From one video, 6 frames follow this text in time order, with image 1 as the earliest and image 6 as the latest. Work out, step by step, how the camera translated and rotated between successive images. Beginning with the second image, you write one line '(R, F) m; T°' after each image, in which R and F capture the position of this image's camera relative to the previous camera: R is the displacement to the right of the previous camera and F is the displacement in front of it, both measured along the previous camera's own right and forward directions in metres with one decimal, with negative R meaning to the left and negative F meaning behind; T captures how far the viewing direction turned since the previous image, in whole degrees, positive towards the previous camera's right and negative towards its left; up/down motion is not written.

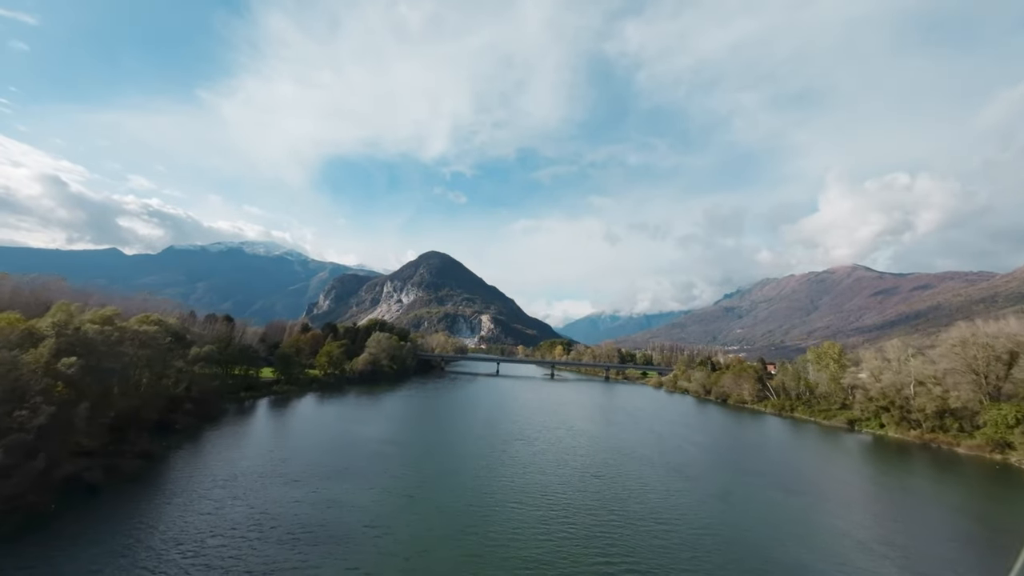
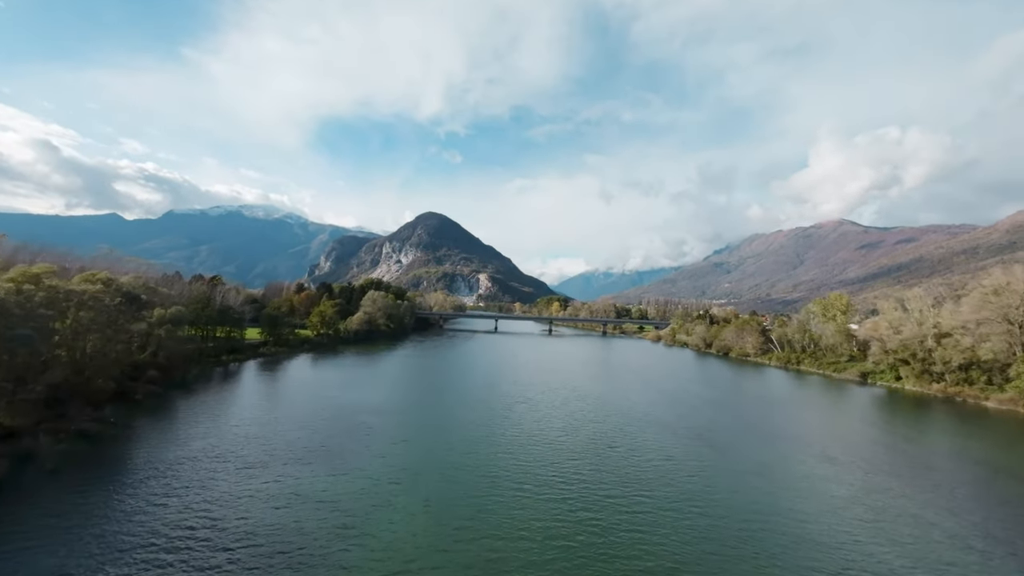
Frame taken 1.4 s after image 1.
(-1.9, -4.3) m; +1°
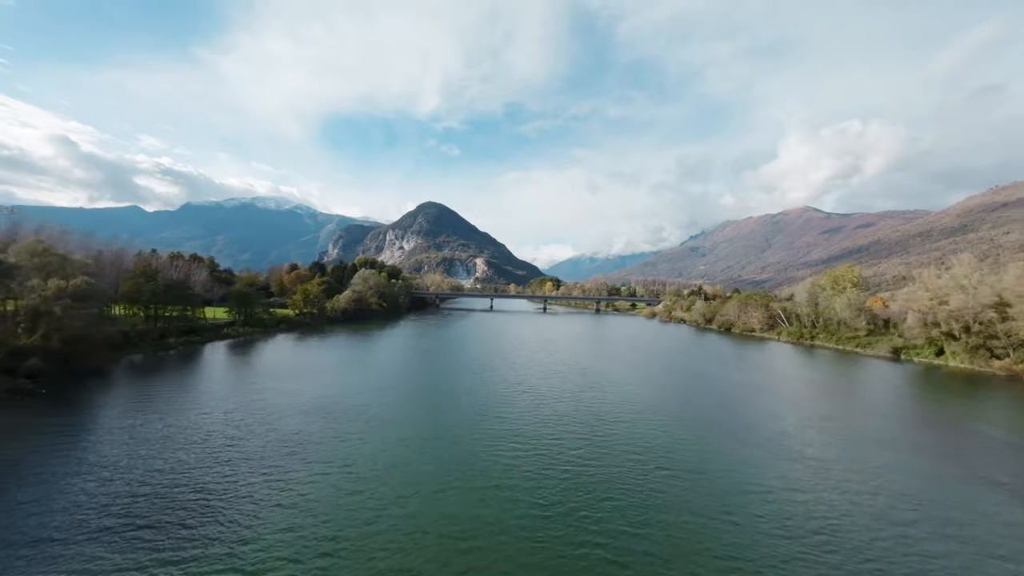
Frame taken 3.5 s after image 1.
(-5.1, -14.3) m; +2°
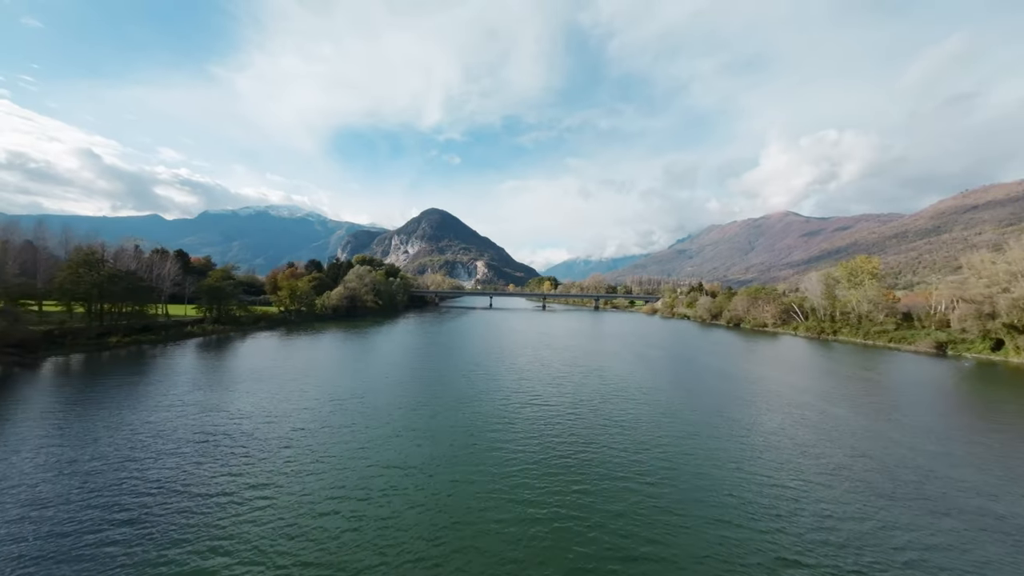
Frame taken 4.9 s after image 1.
(-8.5, -8.6) m; +2°
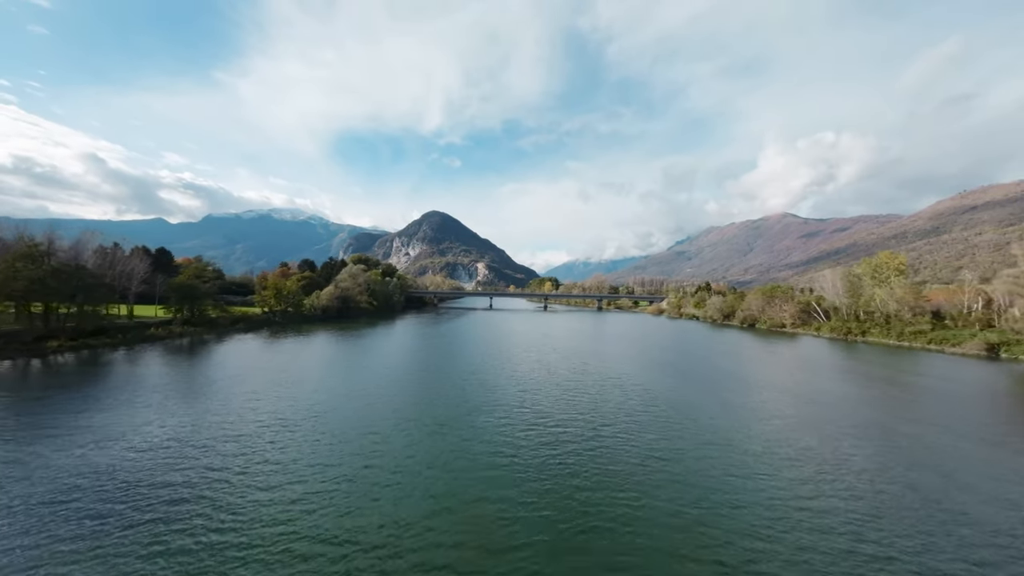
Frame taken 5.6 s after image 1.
(-1.6, -1.1) m; 0°
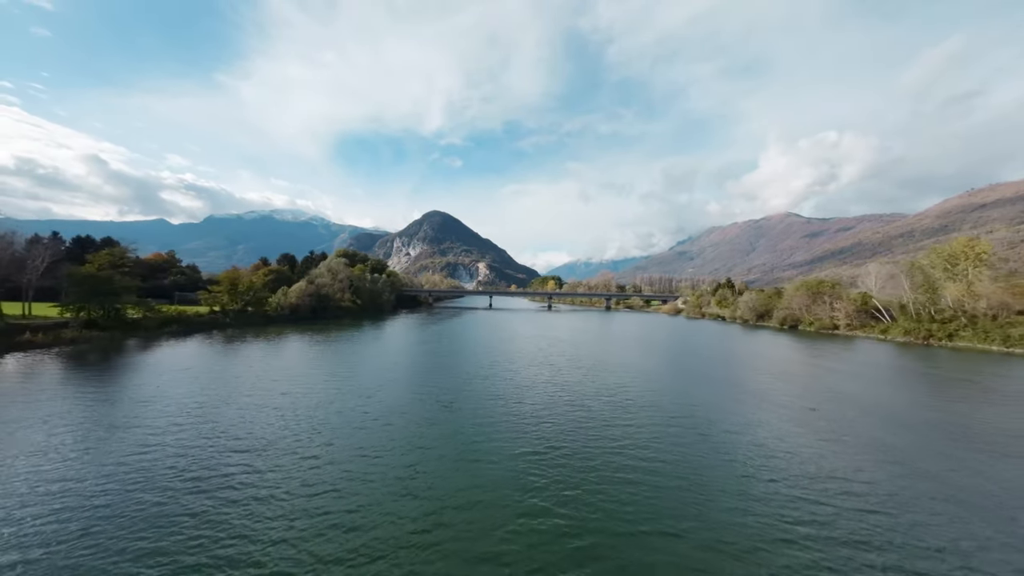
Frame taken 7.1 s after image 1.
(-1.1, +0.4) m; 0°
